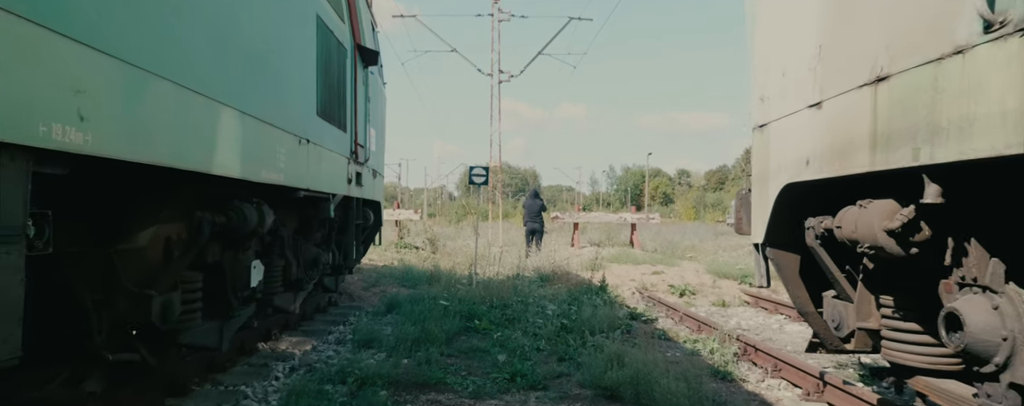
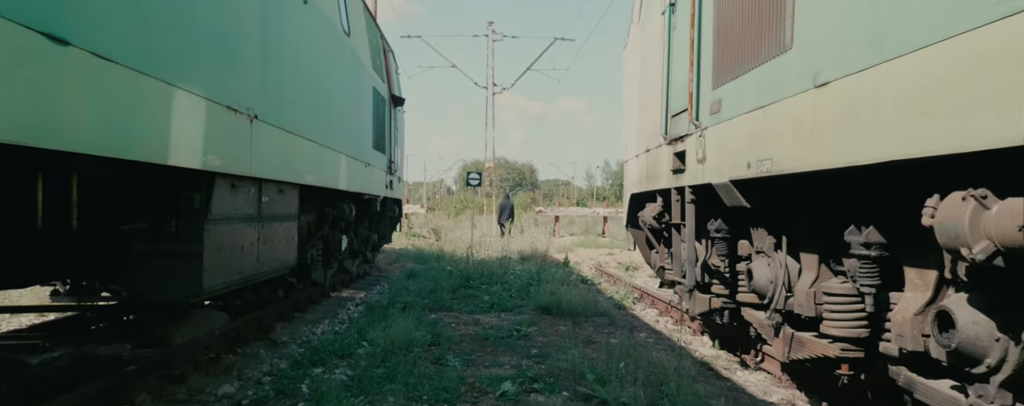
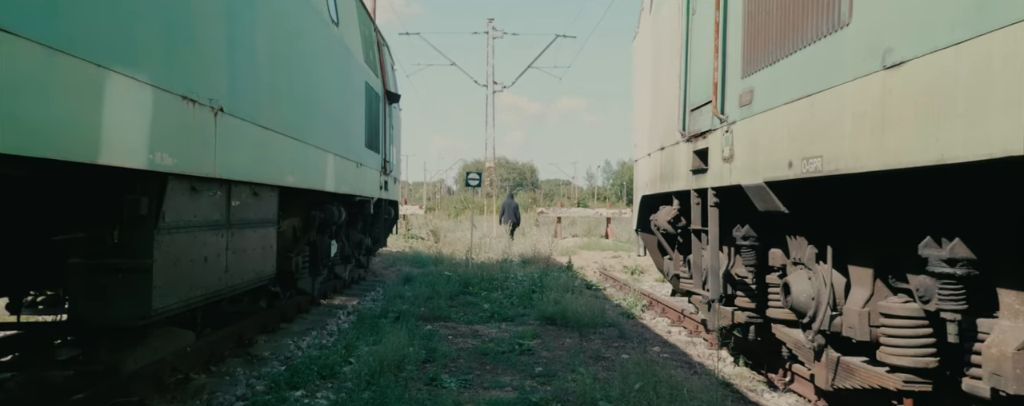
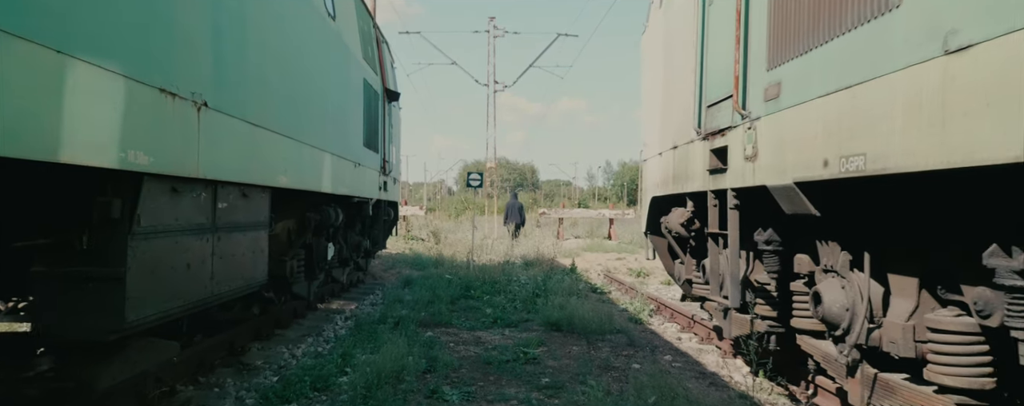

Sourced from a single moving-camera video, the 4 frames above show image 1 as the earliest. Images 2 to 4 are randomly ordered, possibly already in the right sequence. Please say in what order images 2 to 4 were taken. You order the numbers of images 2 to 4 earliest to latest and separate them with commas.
4, 3, 2
